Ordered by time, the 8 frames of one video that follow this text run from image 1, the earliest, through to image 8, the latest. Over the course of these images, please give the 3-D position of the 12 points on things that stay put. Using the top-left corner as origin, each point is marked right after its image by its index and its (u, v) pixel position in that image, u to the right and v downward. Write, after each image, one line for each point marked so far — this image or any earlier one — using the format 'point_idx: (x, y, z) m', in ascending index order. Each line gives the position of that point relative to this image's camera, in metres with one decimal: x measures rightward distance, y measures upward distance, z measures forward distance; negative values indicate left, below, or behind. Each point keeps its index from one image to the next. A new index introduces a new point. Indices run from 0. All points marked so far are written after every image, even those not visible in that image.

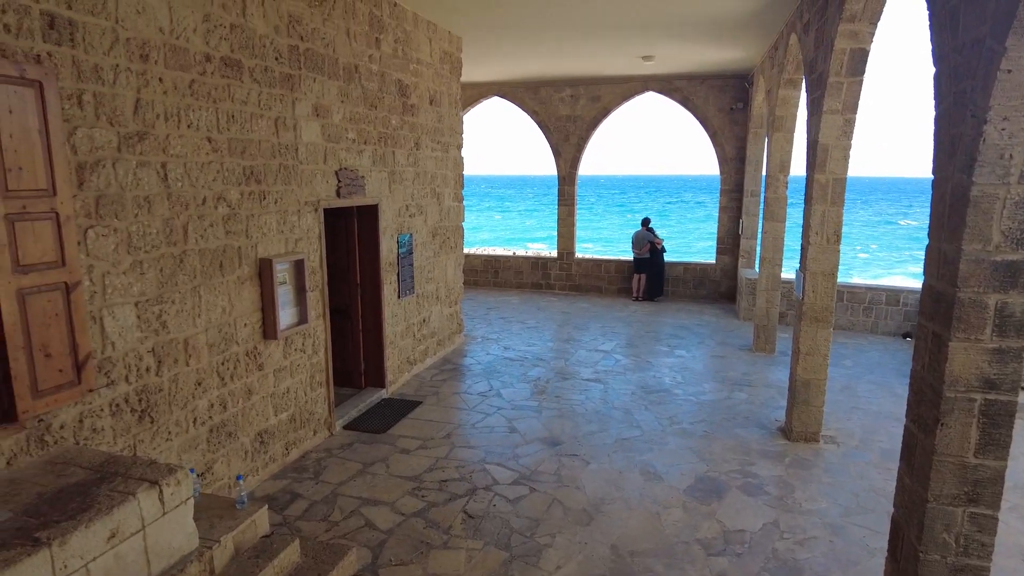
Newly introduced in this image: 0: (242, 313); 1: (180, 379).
0: (-1.6, -0.1, +3.8) m
1: (-1.7, -0.5, +3.4) m
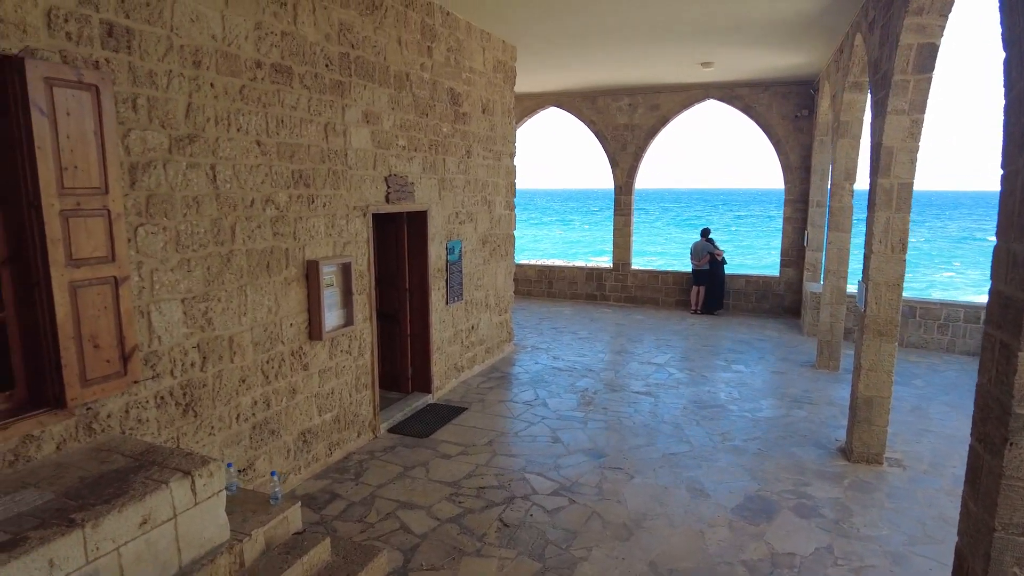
0: (-1.3, -0.1, +3.9) m
1: (-1.5, -0.5, +3.5) m
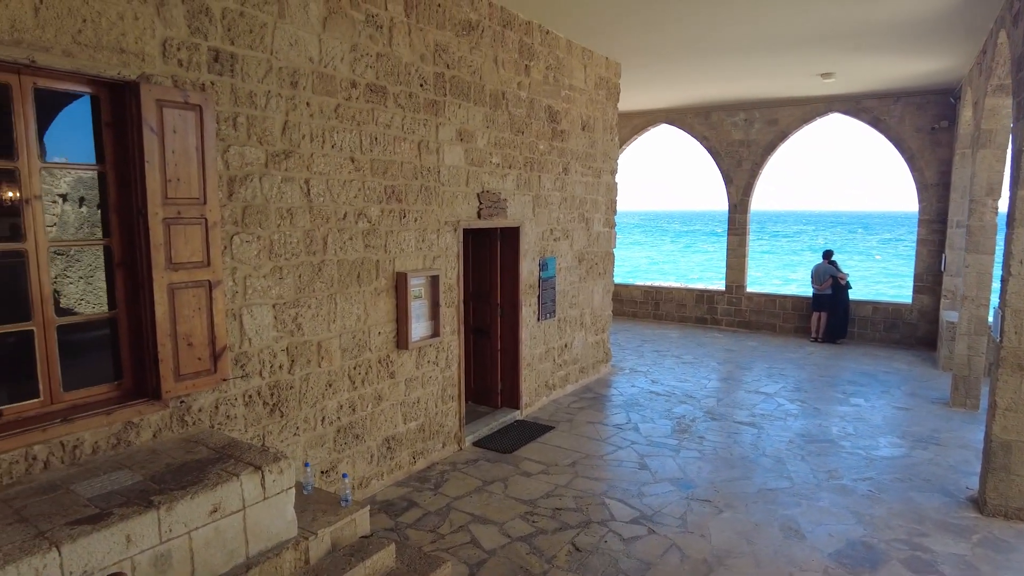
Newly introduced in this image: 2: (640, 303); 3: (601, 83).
0: (-0.8, -0.2, +4.0) m
1: (-1.1, -0.5, +3.6) m
2: (+2.0, -0.2, +10.4) m
3: (+0.9, +2.0, +6.5) m
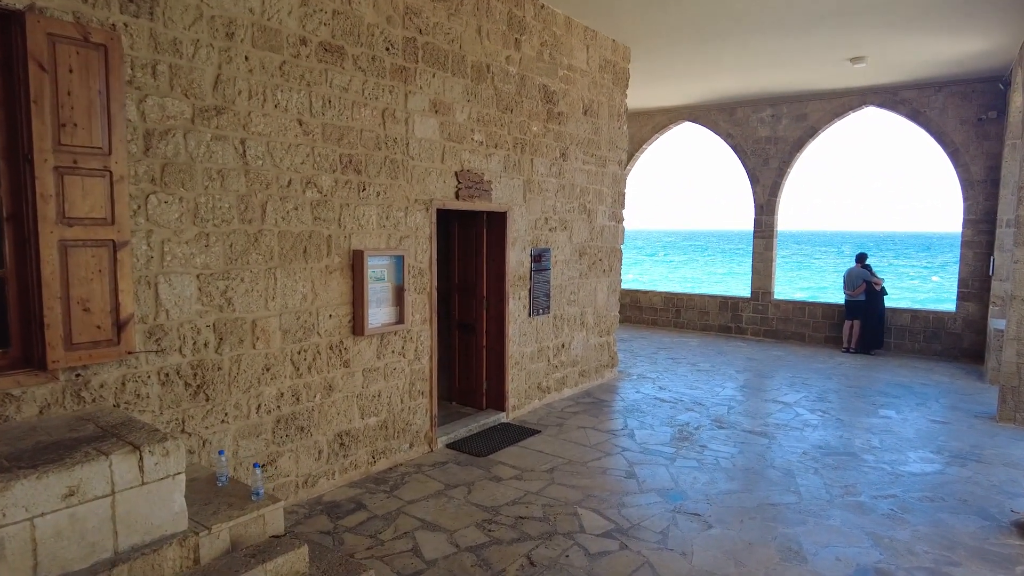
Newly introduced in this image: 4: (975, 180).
0: (-1.0, -0.1, +3.6) m
1: (-1.3, -0.4, +3.3) m
2: (+2.3, -0.3, +9.8) m
3: (+0.9, +2.1, +6.1) m
4: (+5.3, +1.2, +7.5) m
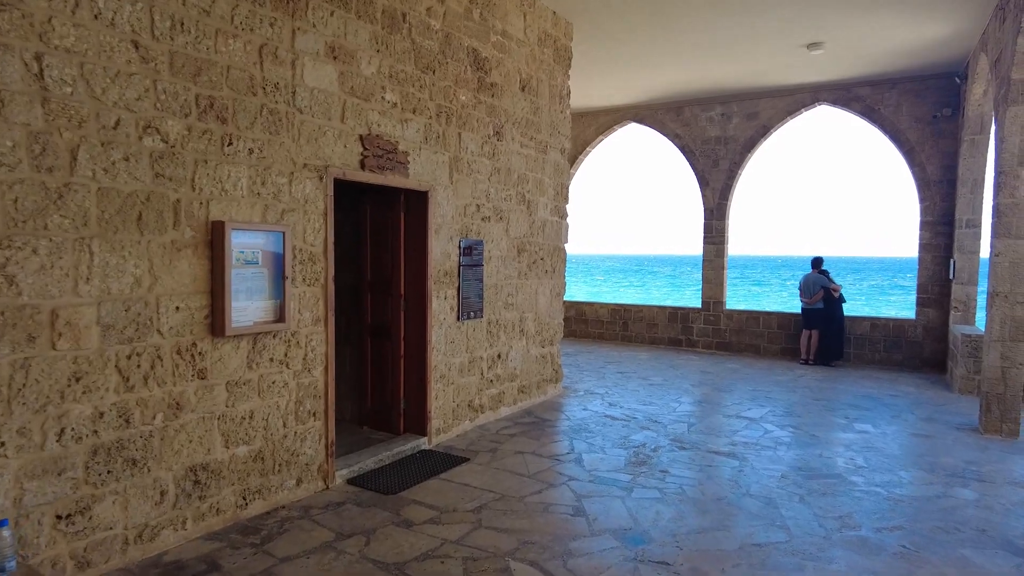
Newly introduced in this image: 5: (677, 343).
0: (-1.4, 0.0, +2.7) m
1: (-1.7, -0.3, +2.3) m
2: (+1.3, -0.5, +9.2) m
3: (+0.3, +2.1, +5.4) m
4: (+4.6, +1.2, +7.1) m
5: (+2.2, -0.7, +8.7) m
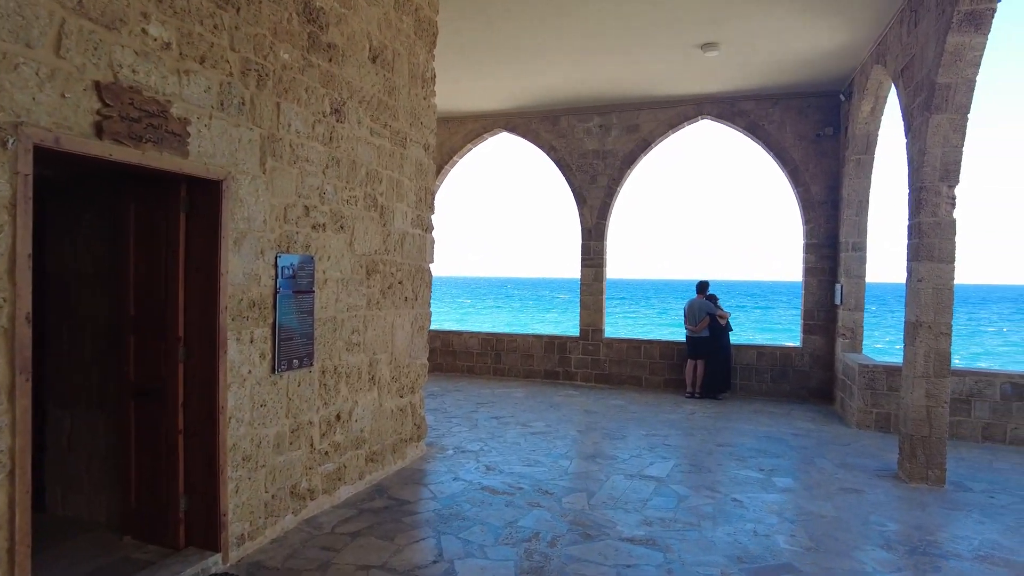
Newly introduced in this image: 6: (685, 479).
0: (-1.8, -0.1, +1.2) m
1: (-2.0, -0.4, +0.7) m
2: (-0.4, -0.8, +8.1) m
3: (-0.7, +1.8, +4.2) m
4: (+3.2, +0.9, +6.8) m
5: (+0.5, -1.1, +7.7) m
6: (+1.1, -1.2, +4.2) m
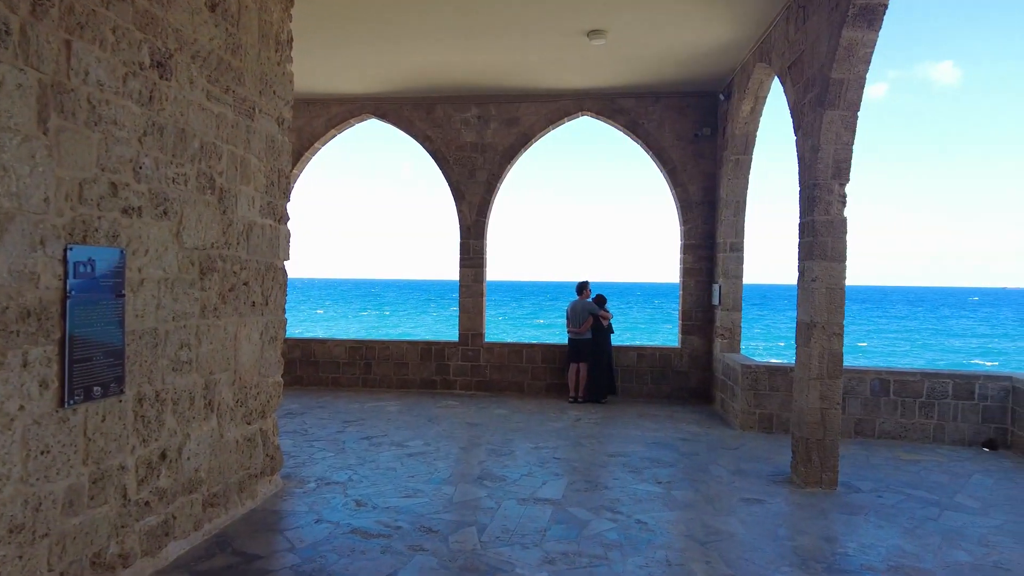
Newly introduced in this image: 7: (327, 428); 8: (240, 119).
0: (-1.8, -0.1, +0.3) m
1: (-1.9, -0.4, -0.2) m
2: (-1.9, -0.9, +7.3) m
3: (-1.4, +1.8, +3.5) m
4: (+1.9, +0.9, +6.8) m
5: (-0.9, -1.1, +7.2) m
6: (+0.4, -1.2, +3.8) m
7: (-1.5, -1.2, +5.4) m
8: (-1.4, +0.9, +3.4) m
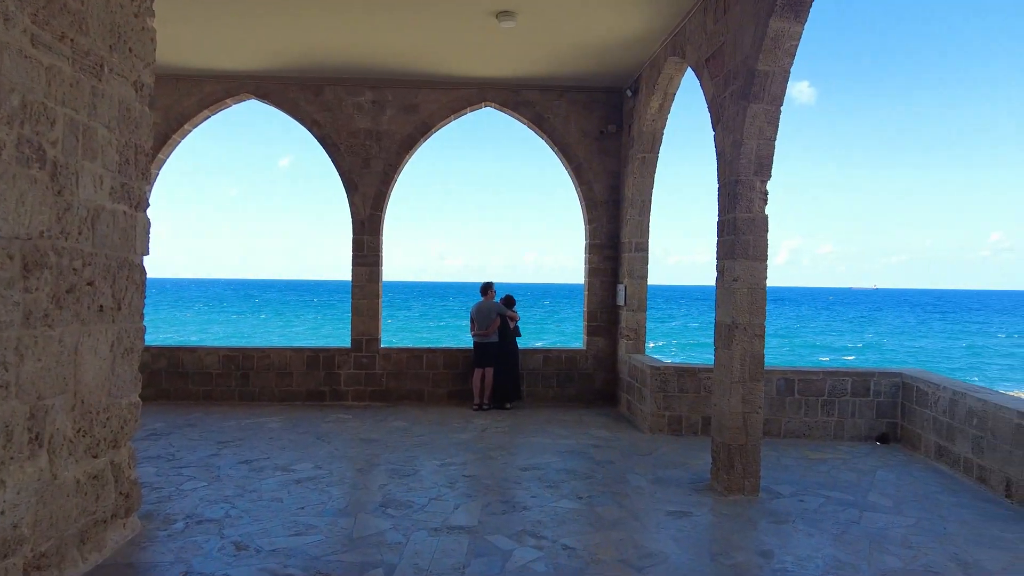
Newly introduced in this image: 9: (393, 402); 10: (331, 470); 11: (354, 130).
0: (-1.7, -0.1, -0.4) m
1: (-1.7, -0.4, -0.9) m
2: (-2.9, -0.9, +6.4) m
3: (-1.8, +1.8, +2.8) m
4: (+0.9, +0.9, +6.6) m
5: (-1.9, -1.1, +6.5) m
6: (0.0, -1.2, +3.4) m
7: (-2.2, -1.2, +4.7) m
8: (-1.8, +0.9, +2.7) m
9: (-1.2, -1.1, +6.5) m
10: (-1.2, -1.2, +4.3) m
11: (-1.6, +1.6, +6.6) m
